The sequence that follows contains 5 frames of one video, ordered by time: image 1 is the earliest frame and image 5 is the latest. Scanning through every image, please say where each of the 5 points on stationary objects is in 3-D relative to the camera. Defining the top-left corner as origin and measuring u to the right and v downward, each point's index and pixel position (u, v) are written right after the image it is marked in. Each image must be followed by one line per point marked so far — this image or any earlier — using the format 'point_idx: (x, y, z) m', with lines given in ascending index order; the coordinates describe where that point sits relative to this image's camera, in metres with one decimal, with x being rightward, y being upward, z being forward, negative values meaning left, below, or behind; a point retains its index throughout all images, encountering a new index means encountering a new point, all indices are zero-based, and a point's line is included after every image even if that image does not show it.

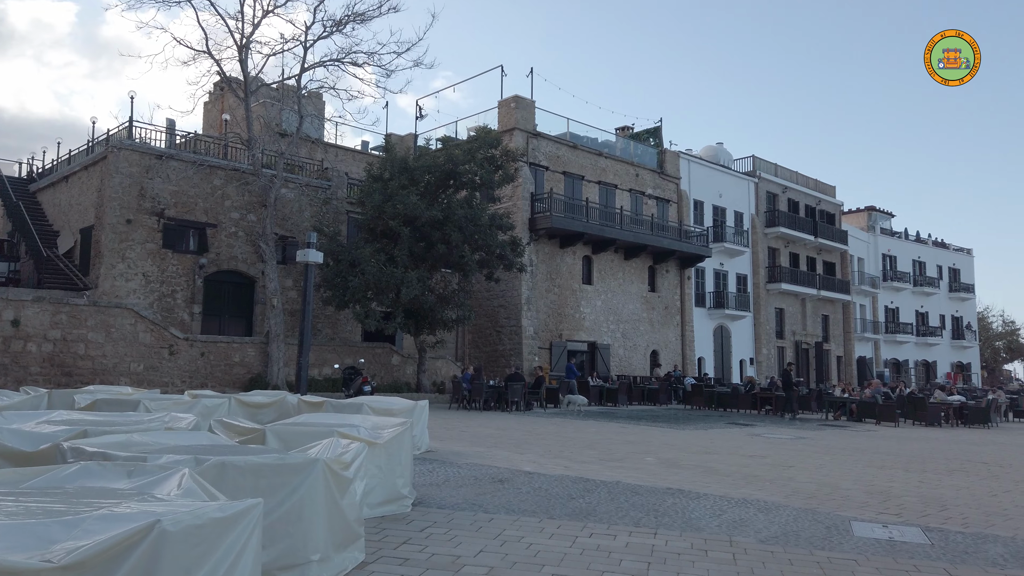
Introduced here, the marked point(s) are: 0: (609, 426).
0: (+2.2, -3.2, +16.8) m
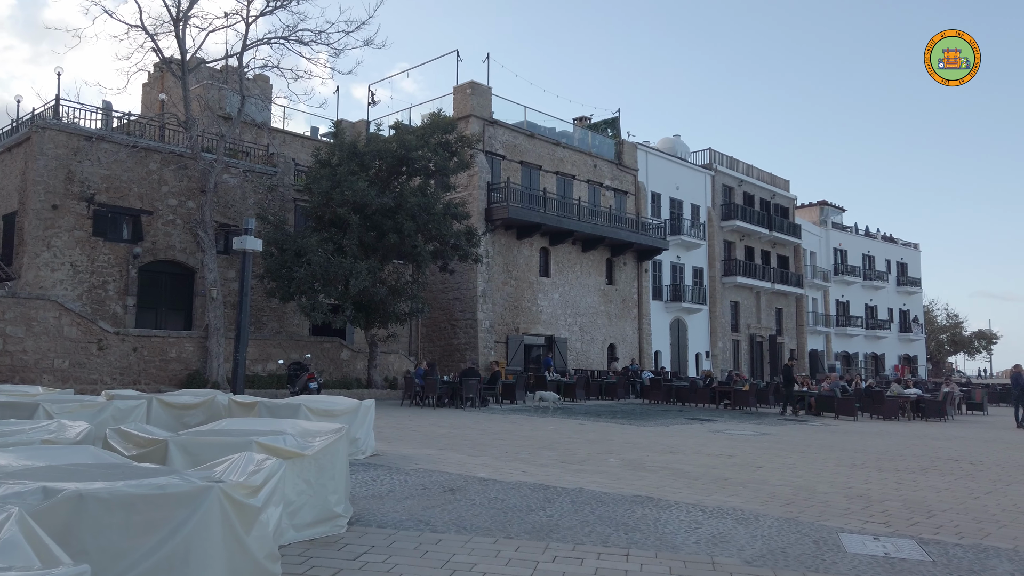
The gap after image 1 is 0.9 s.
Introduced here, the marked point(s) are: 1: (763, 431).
0: (+1.2, -3.0, +16.1) m
1: (+5.4, -3.1, +15.5) m
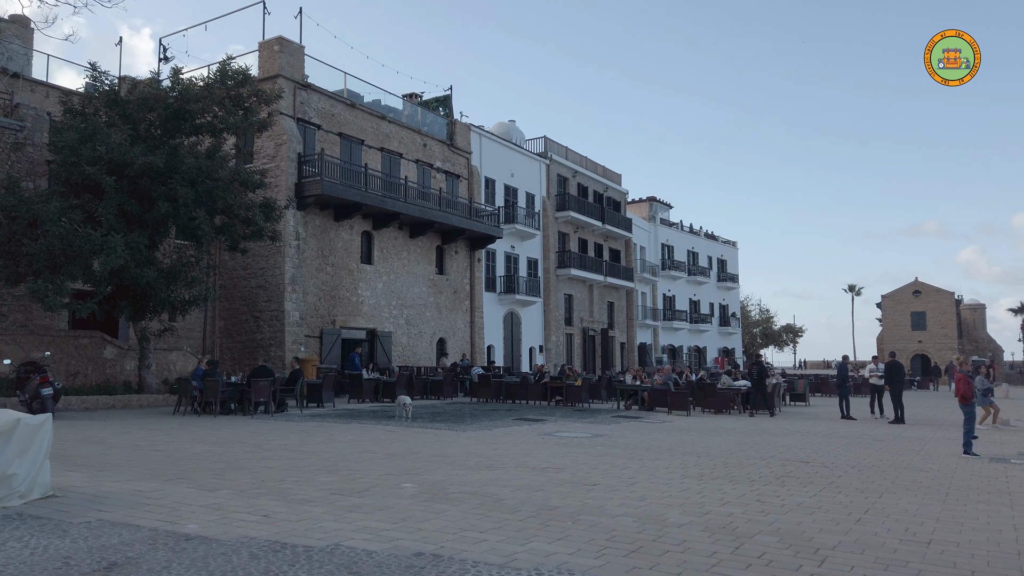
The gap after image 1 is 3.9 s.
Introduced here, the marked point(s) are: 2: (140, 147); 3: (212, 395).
0: (-2.6, -2.6, +13.4) m
1: (+1.6, -2.7, +13.7) m
2: (-8.5, +3.2, +16.7) m
3: (-6.7, -2.4, +16.1) m
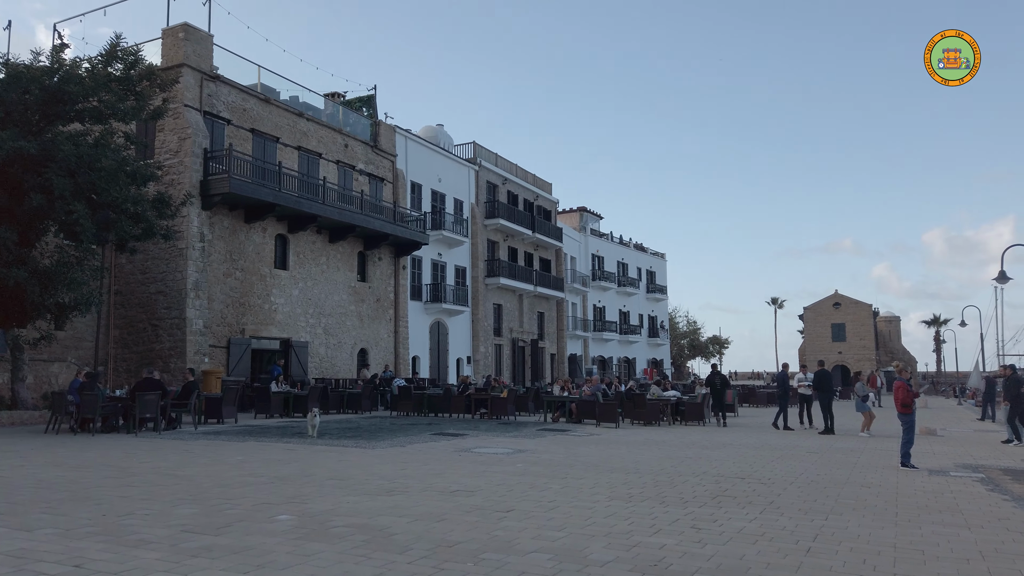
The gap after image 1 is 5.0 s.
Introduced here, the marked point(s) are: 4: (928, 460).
0: (-4.0, -2.7, +12.0) m
1: (+0.1, -2.8, +12.7) m
2: (-10.2, +3.2, +14.8) m
3: (-8.4, -2.4, +14.3) m
4: (+6.2, -2.6, +10.8) m
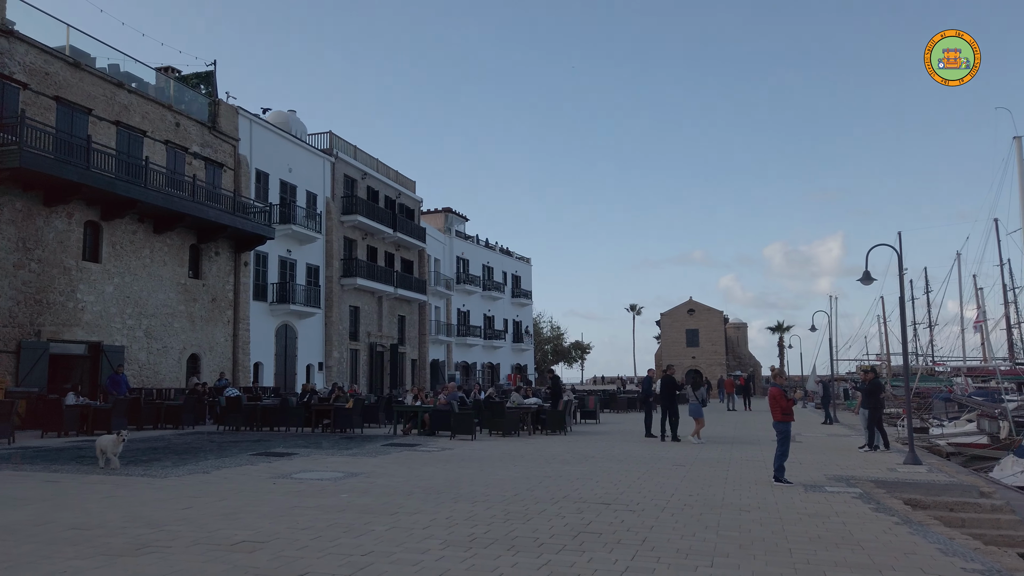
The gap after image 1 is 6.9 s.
0: (-6.3, -2.5, +9.4) m
1: (-2.4, -2.7, +10.8) m
2: (-12.8, +3.4, +11.0) m
3: (-11.0, -2.2, +10.9) m
4: (+4.0, -2.6, +10.0) m
